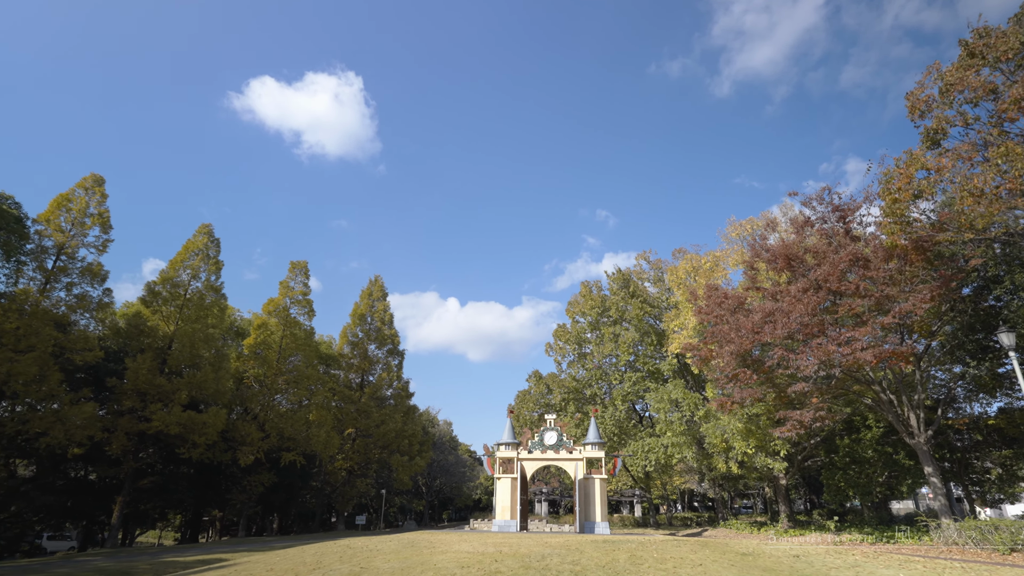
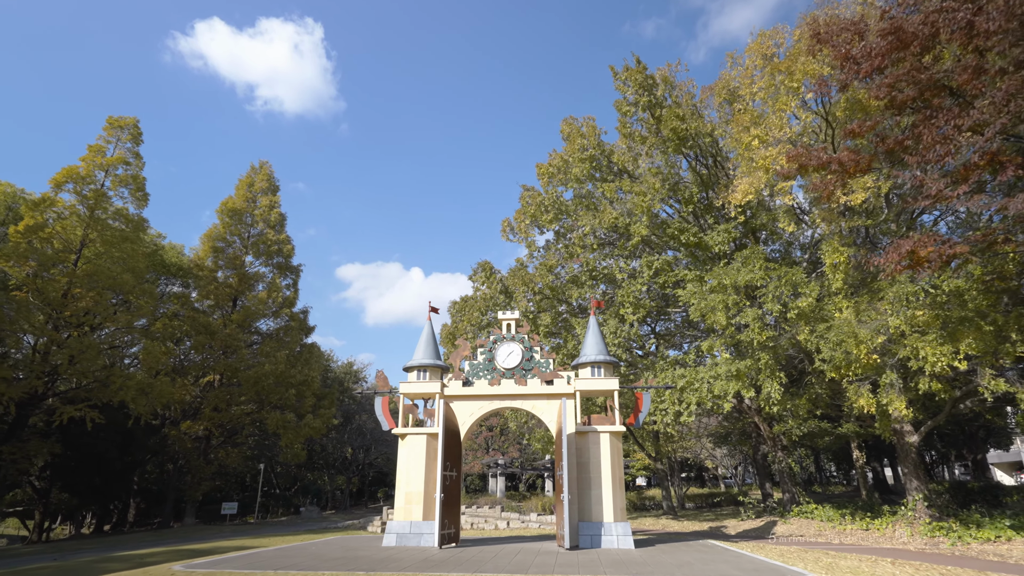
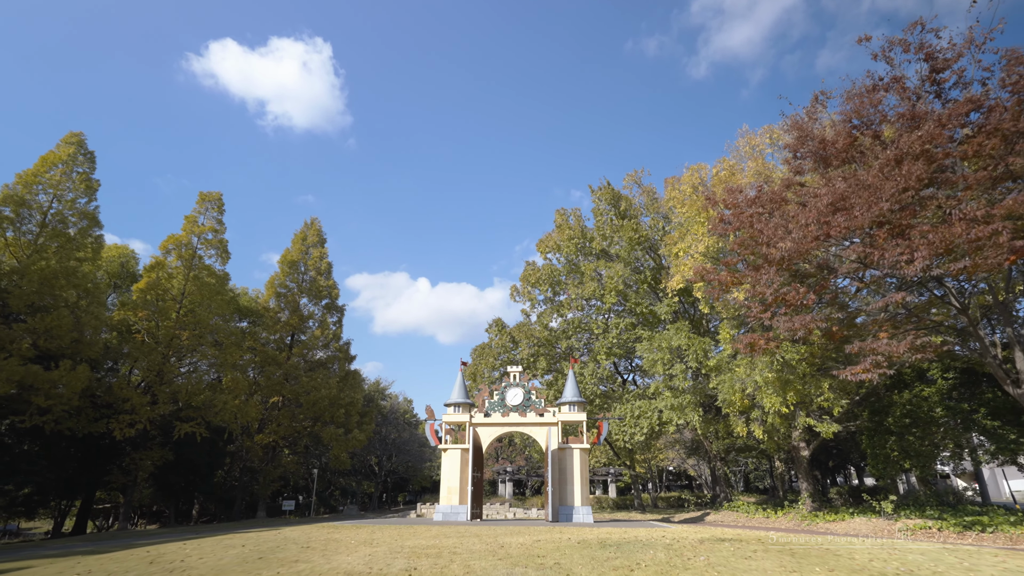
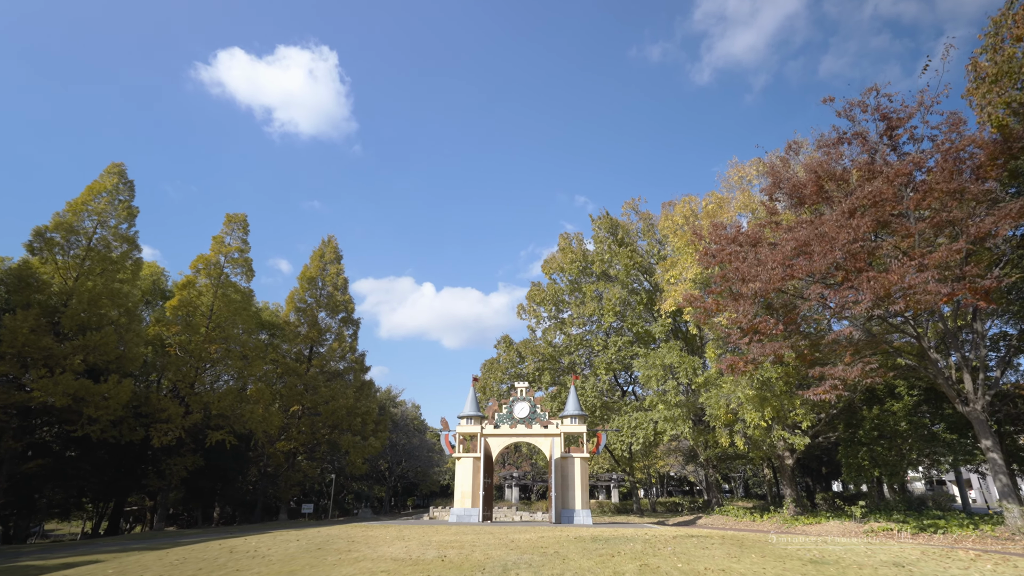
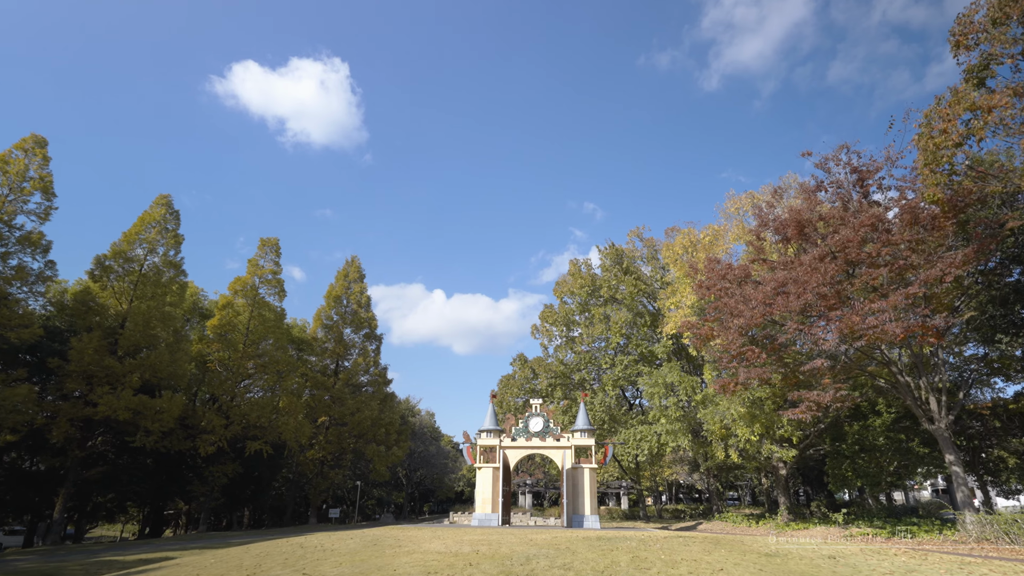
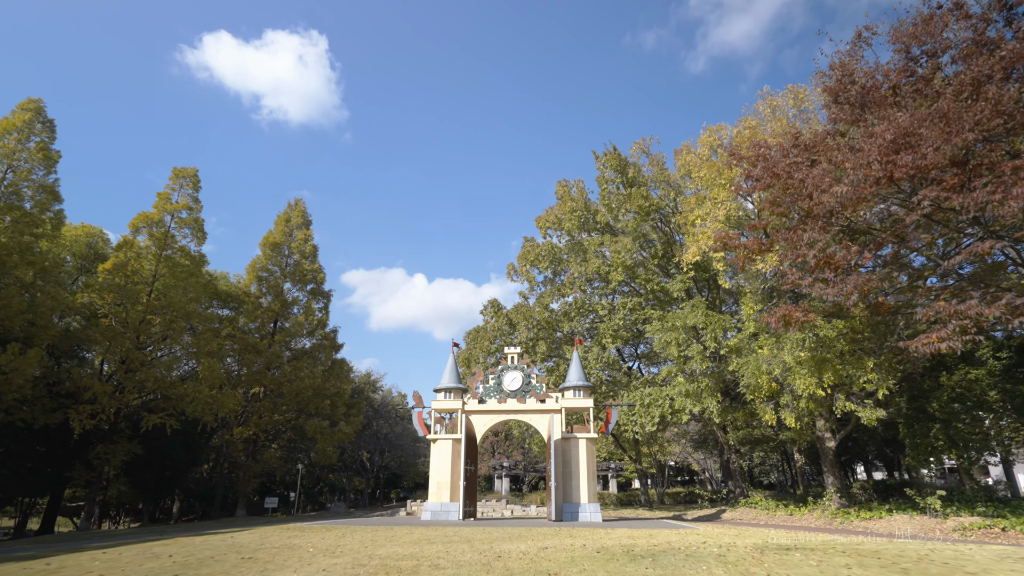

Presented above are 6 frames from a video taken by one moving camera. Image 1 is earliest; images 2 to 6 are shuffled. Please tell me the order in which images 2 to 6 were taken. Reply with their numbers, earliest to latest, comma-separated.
5, 4, 3, 6, 2
